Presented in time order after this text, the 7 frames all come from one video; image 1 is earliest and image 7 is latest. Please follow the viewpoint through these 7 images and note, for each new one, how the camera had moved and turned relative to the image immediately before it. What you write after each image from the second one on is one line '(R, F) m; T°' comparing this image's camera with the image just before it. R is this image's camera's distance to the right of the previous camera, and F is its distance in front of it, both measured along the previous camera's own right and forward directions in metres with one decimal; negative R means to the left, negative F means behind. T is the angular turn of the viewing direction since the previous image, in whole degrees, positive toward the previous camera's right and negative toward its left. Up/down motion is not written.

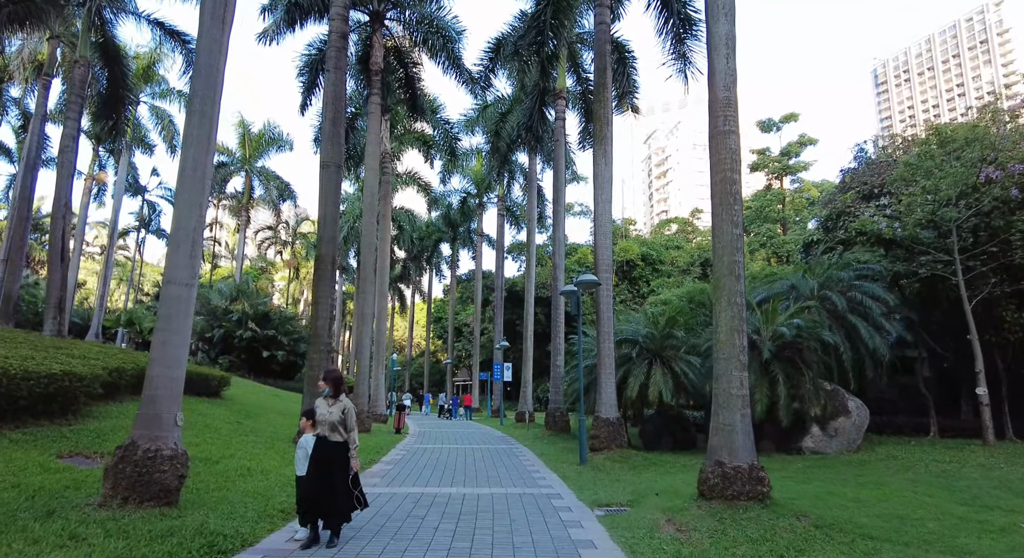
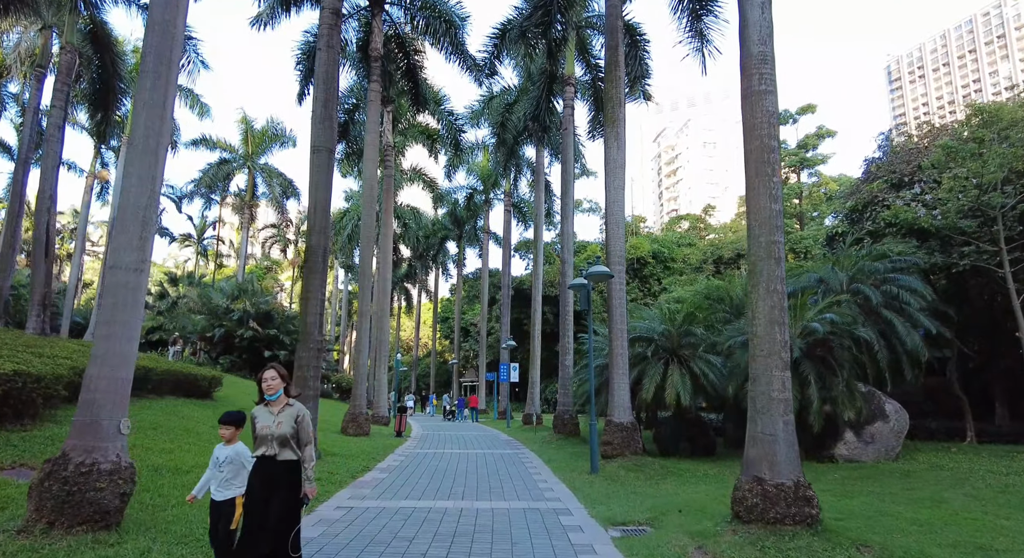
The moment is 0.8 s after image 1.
(+0.1, +1.1) m; -1°
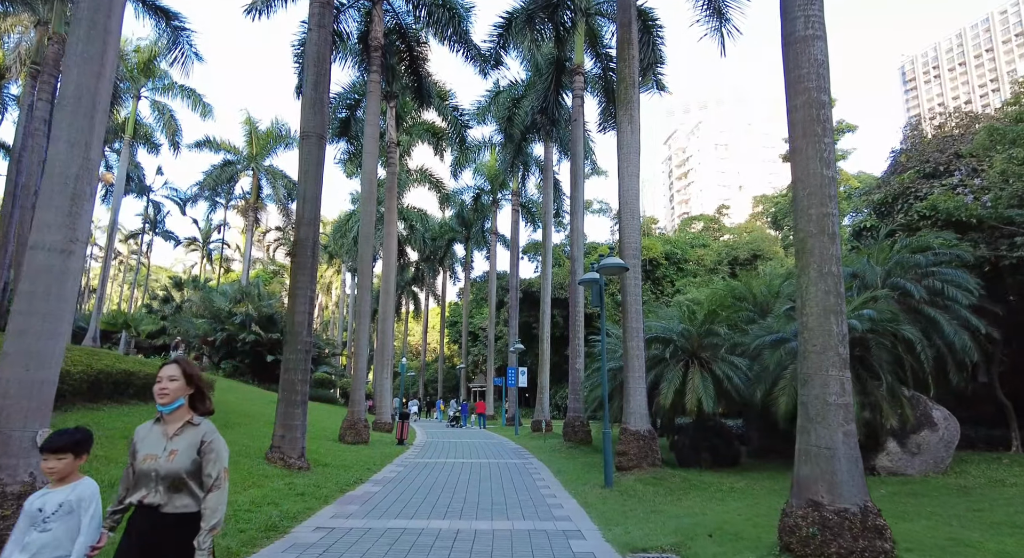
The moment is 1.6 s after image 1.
(+0.1, +1.1) m; -1°
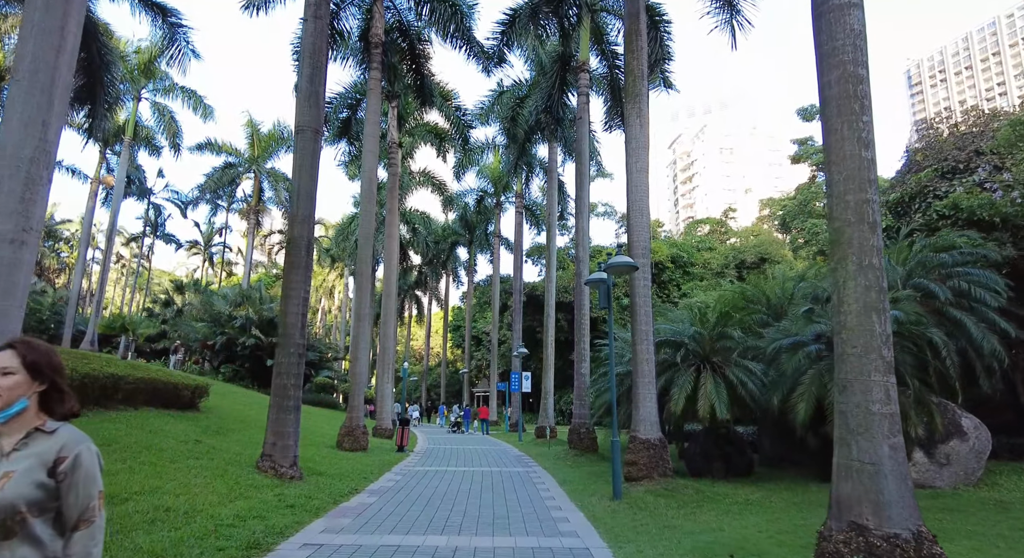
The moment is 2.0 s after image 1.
(0.0, +0.6) m; 0°
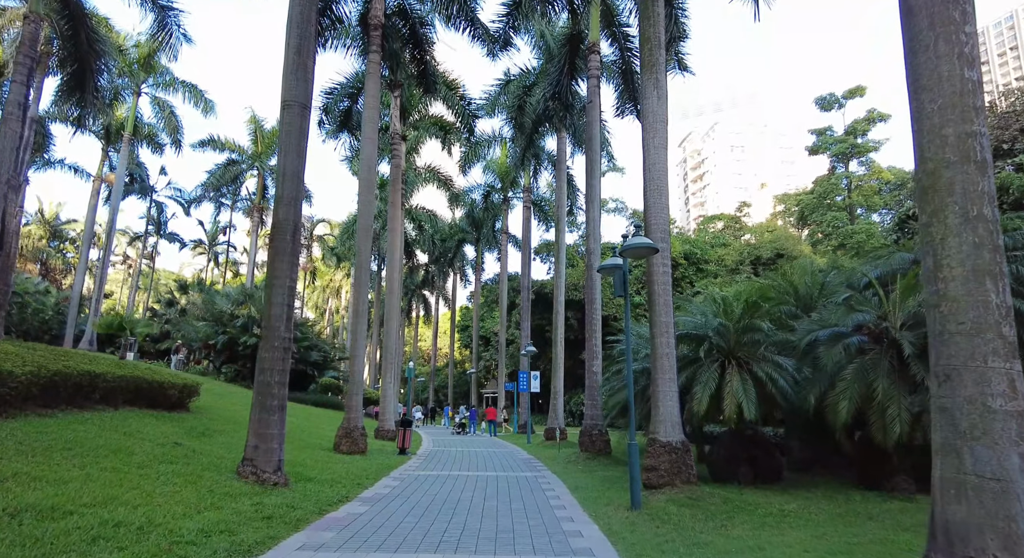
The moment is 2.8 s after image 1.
(+0.1, +1.1) m; -1°
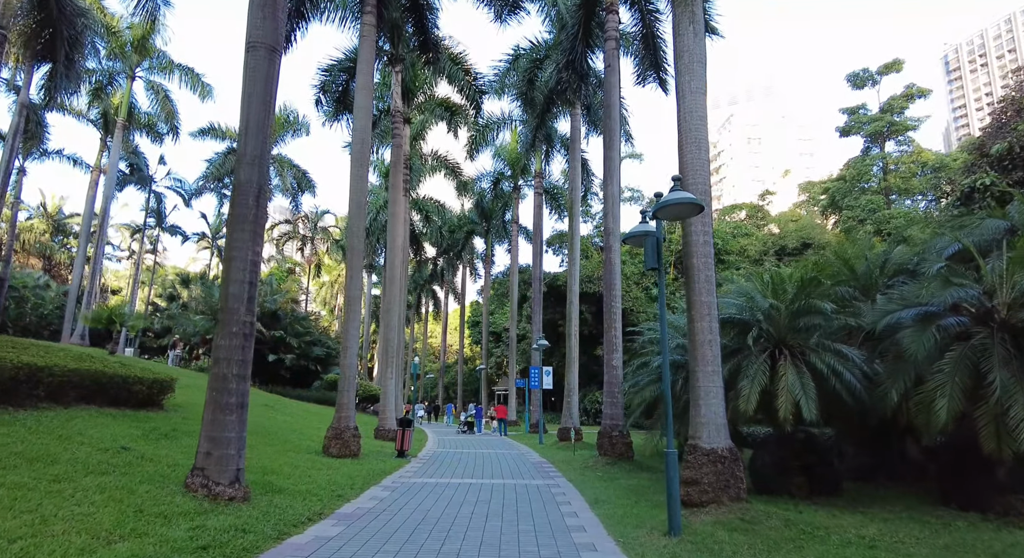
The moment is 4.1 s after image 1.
(+0.1, +1.9) m; -1°
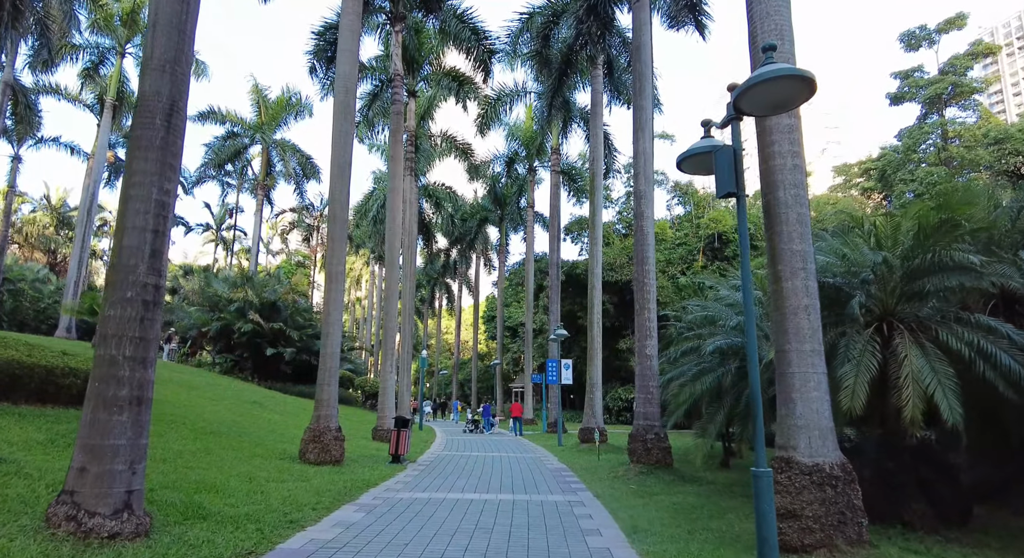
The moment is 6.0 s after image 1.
(+0.1, +2.7) m; -2°
